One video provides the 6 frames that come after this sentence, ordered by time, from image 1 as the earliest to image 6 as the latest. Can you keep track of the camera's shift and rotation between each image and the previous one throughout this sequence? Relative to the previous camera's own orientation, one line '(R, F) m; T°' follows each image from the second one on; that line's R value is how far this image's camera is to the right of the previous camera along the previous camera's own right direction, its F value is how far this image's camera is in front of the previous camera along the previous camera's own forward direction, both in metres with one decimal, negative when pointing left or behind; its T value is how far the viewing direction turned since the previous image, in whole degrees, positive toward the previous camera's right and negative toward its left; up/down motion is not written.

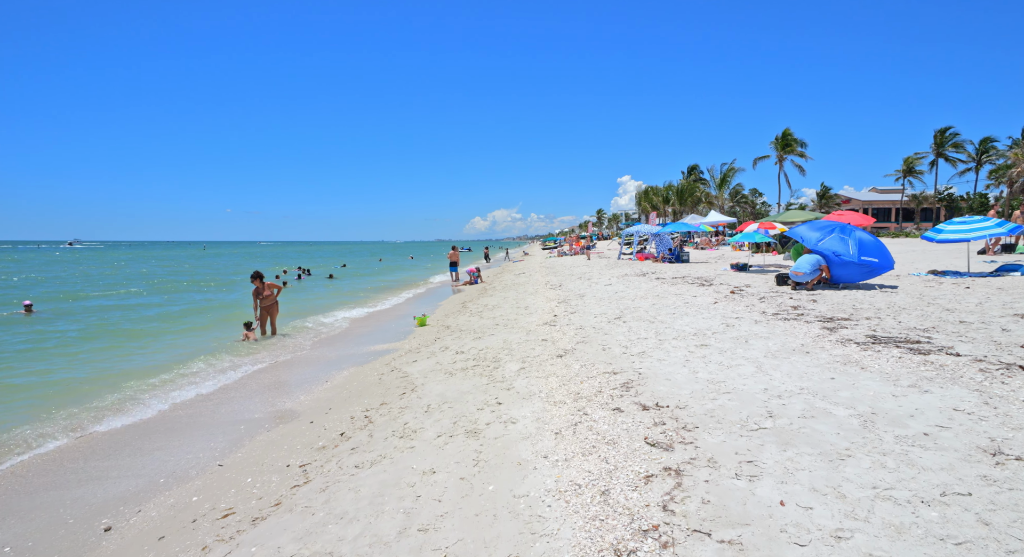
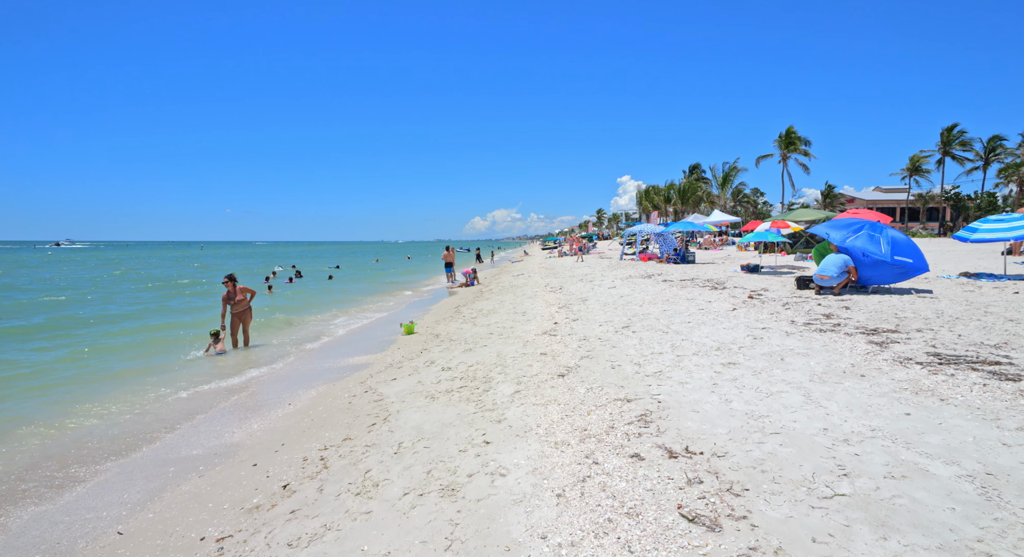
(+0.1, +1.3) m; 0°
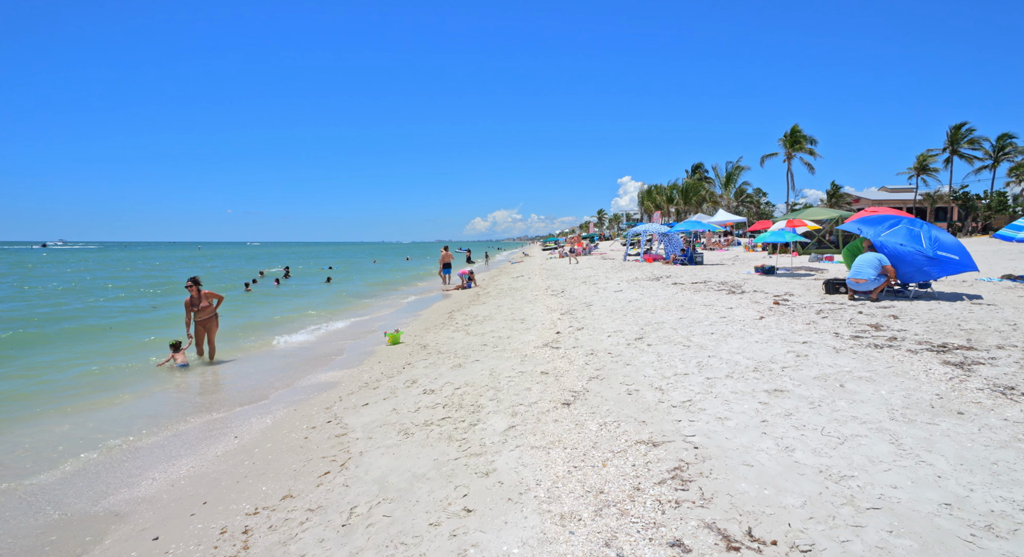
(+0.1, +1.4) m; 0°
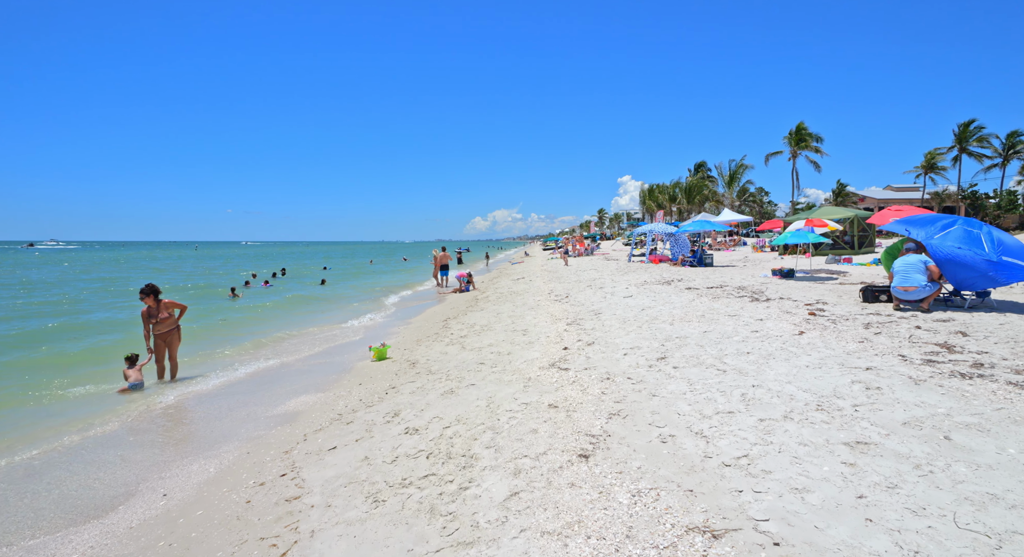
(0.0, +1.3) m; 0°
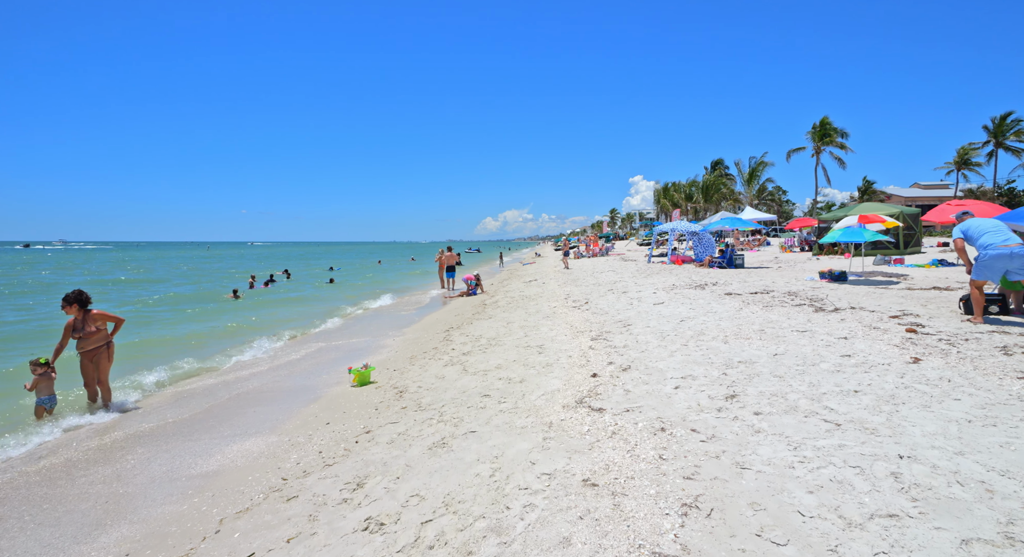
(0.0, +2.1) m; -1°
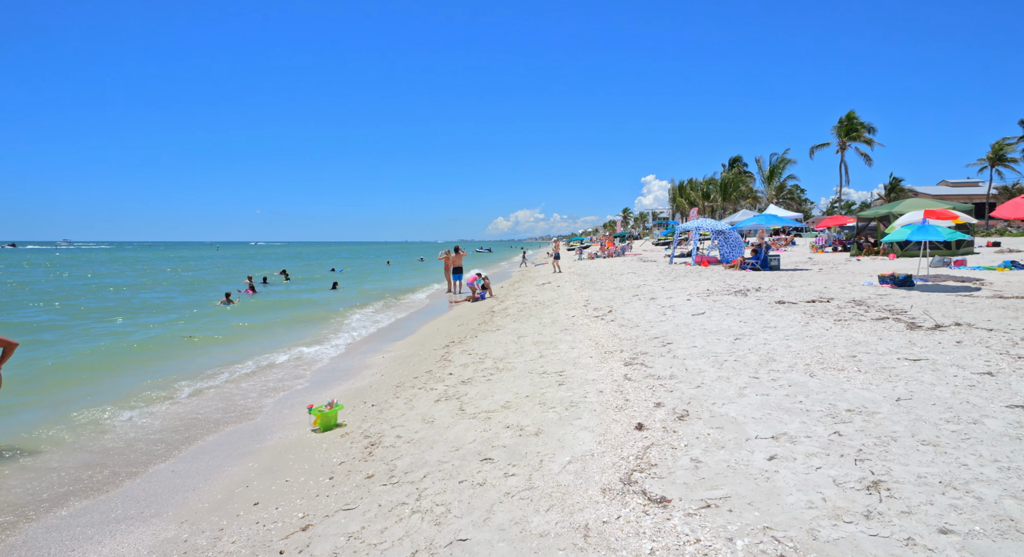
(0.0, +2.1) m; -1°
